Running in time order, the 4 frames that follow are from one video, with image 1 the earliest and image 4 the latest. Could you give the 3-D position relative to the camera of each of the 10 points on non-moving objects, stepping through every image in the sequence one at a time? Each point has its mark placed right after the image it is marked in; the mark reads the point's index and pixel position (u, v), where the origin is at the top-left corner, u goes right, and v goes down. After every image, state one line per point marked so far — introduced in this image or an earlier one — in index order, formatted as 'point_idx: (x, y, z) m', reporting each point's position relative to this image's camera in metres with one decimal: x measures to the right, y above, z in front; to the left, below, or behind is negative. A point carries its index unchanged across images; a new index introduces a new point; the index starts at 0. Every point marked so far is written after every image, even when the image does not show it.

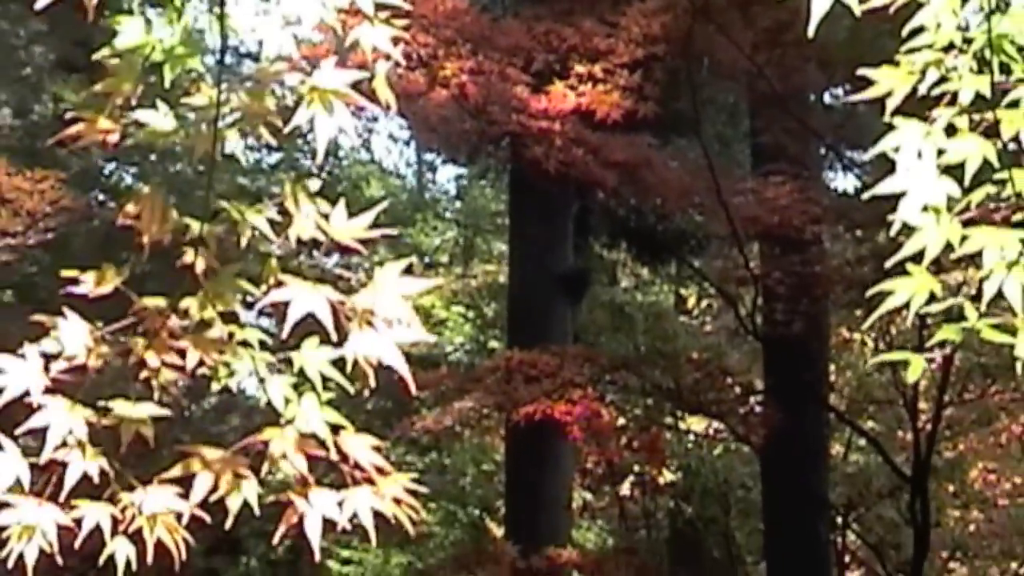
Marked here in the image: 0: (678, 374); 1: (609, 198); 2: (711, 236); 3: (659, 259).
0: (+0.5, -0.2, +5.4) m
1: (+0.3, +0.3, +5.6) m
2: (+0.6, +0.2, +5.6) m
3: (+0.5, +0.1, +6.3) m
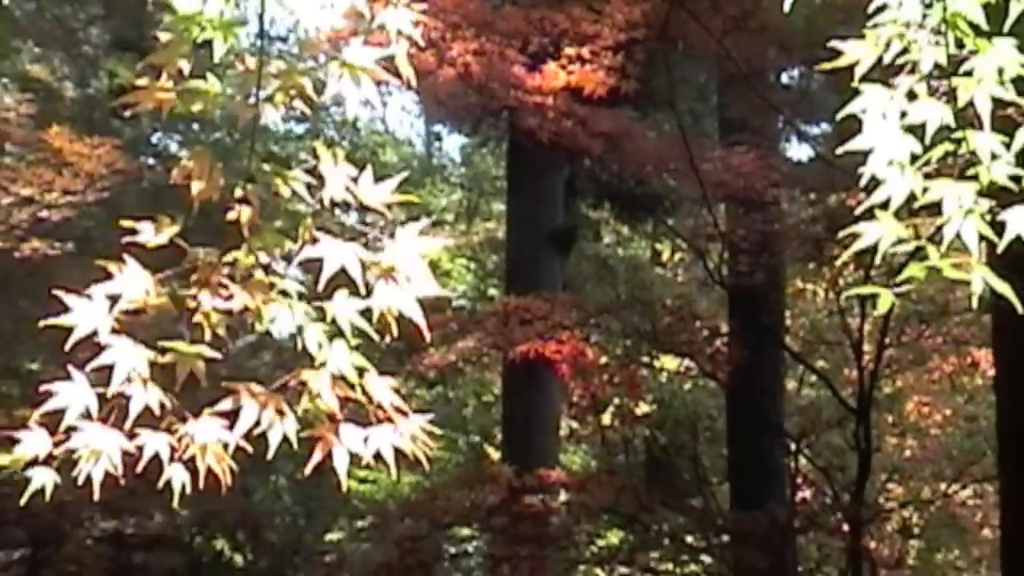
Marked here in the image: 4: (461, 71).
0: (+0.4, -0.1, +6.2) m
1: (+0.3, +0.4, +6.4) m
2: (+0.6, +0.3, +6.4) m
3: (+0.5, +0.3, +7.1) m
4: (-0.2, +0.7, +6.0) m
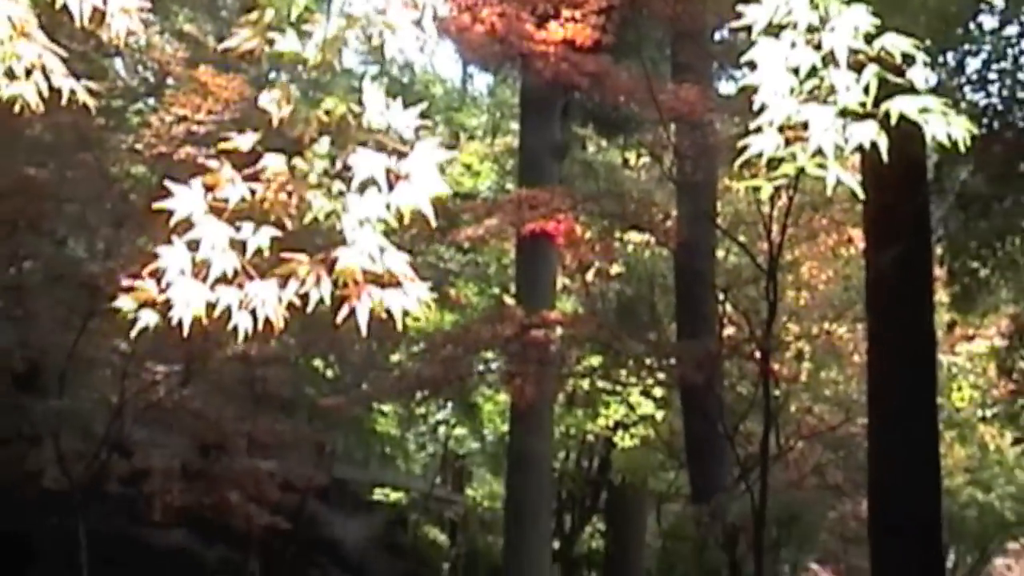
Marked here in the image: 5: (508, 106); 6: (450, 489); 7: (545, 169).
0: (+0.5, +0.4, +8.7) m
1: (+0.3, +0.9, +8.9) m
2: (+0.6, +0.8, +8.9) m
3: (+0.5, +0.8, +9.6) m
4: (-0.1, +1.1, +8.5) m
5: (-0.1, +1.1, +12.0) m
6: (-0.4, -1.3, +13.0) m
7: (+0.2, +0.6, +9.1) m
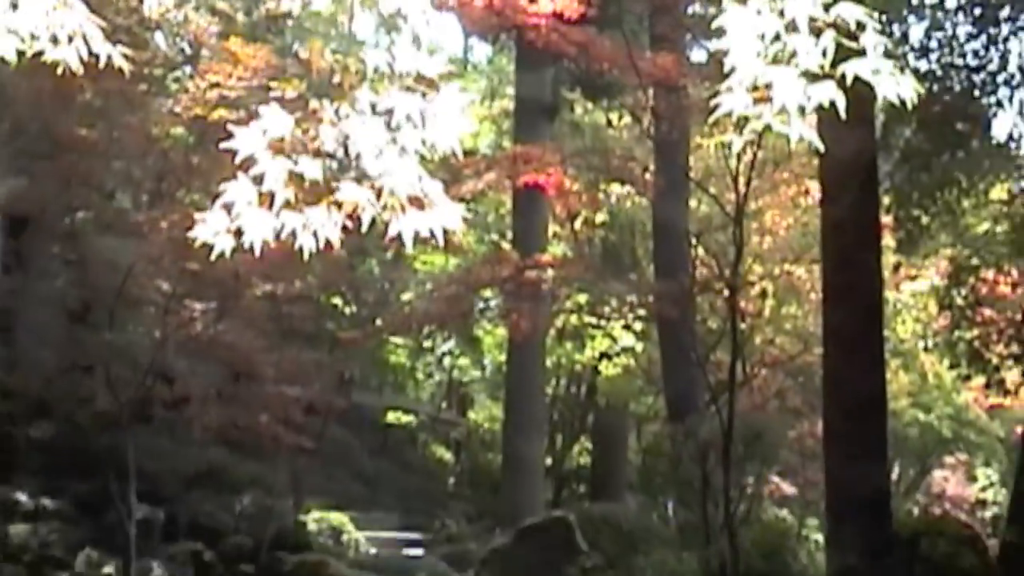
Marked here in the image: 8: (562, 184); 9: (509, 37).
0: (+0.5, +0.6, +9.9) m
1: (+0.3, +1.2, +10.0) m
2: (+0.6, +1.0, +10.0) m
3: (+0.5, +1.1, +10.7) m
4: (-0.1, +1.4, +9.6) m
5: (-0.1, +1.5, +13.1) m
6: (-0.4, -0.9, +14.1) m
7: (+0.1, +0.8, +10.2) m
8: (+0.3, +0.5, +9.6) m
9: (0.0, +1.3, +10.1) m
